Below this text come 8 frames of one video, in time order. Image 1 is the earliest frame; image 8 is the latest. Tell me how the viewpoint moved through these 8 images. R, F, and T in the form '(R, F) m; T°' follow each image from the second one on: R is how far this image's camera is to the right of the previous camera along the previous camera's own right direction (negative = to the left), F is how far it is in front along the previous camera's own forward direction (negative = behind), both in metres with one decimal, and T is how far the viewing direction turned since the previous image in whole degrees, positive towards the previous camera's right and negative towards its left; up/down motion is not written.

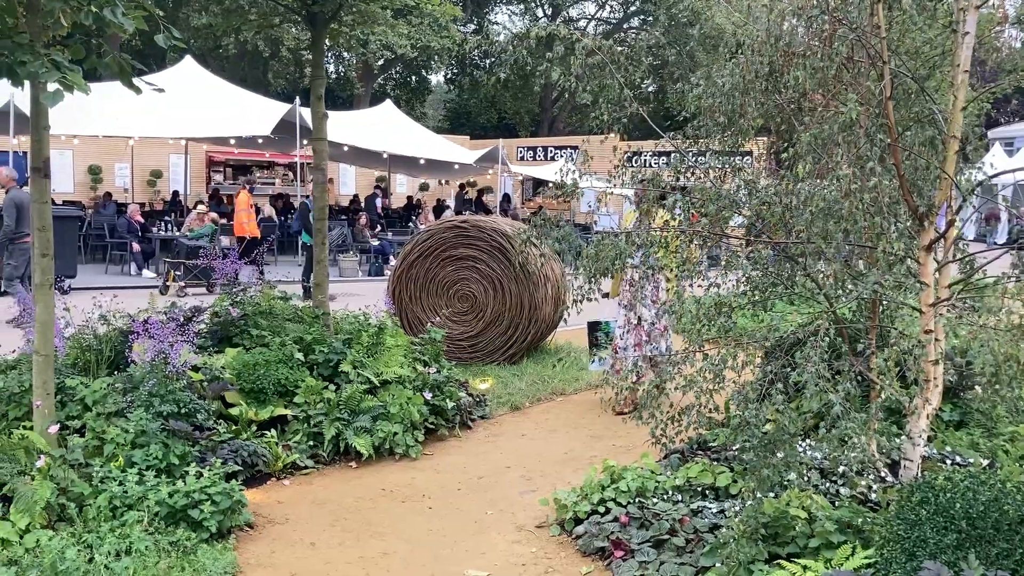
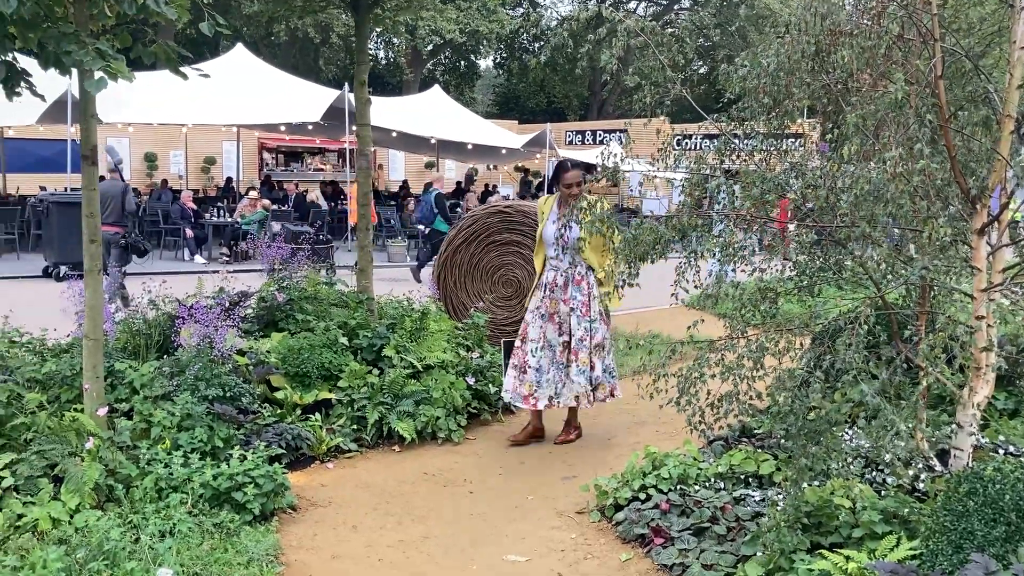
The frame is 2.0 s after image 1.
(0.0, 0.0) m; -3°
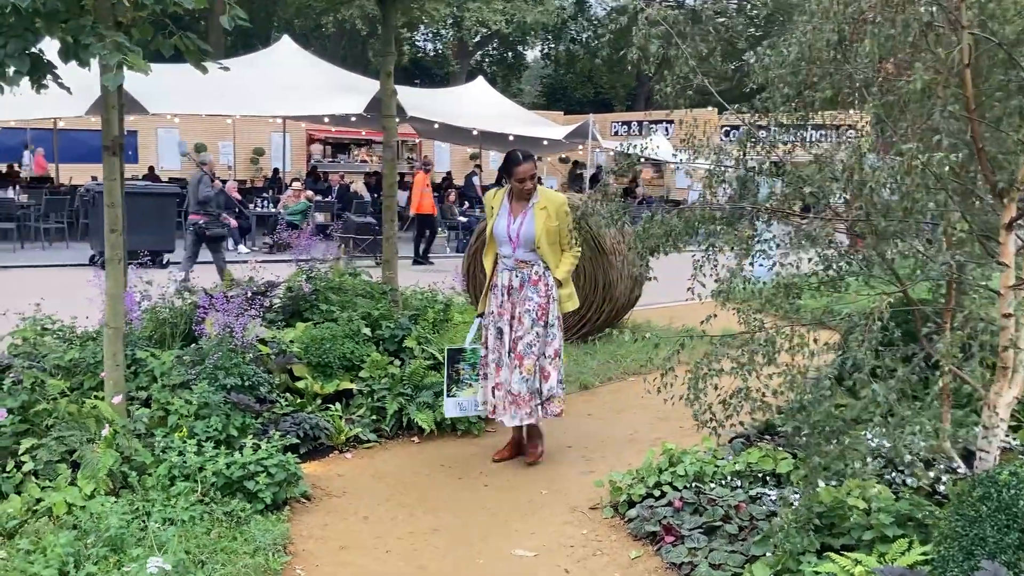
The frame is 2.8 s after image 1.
(+0.1, 0.0) m; -3°
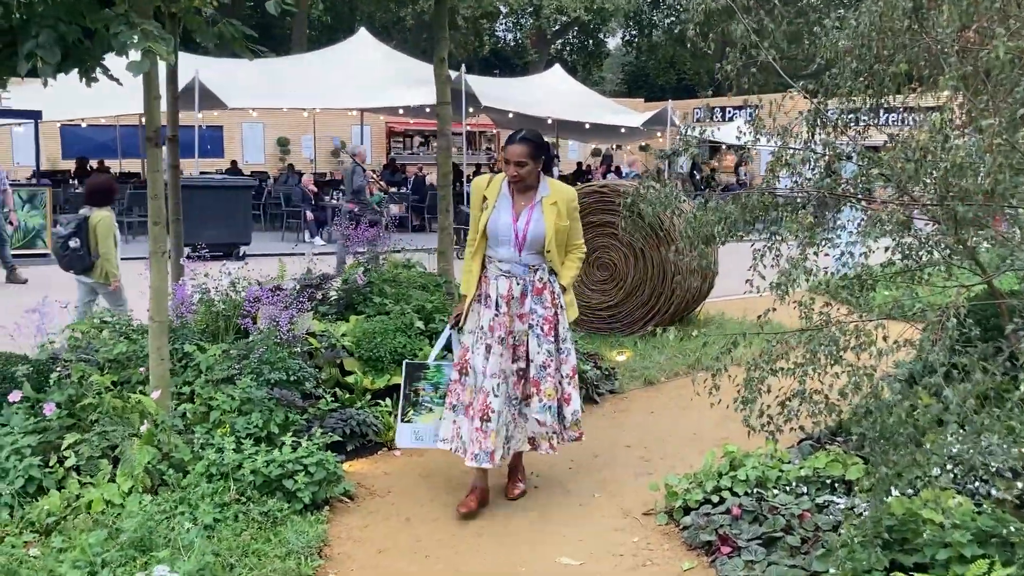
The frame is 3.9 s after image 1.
(+0.1, +0.2) m; -5°
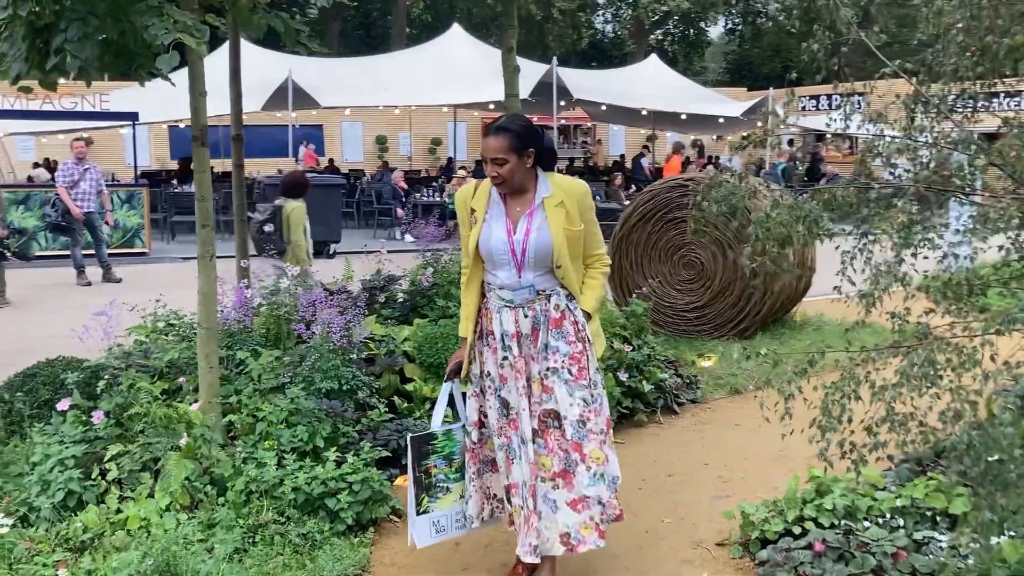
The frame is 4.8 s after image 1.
(+0.2, +0.3) m; -6°
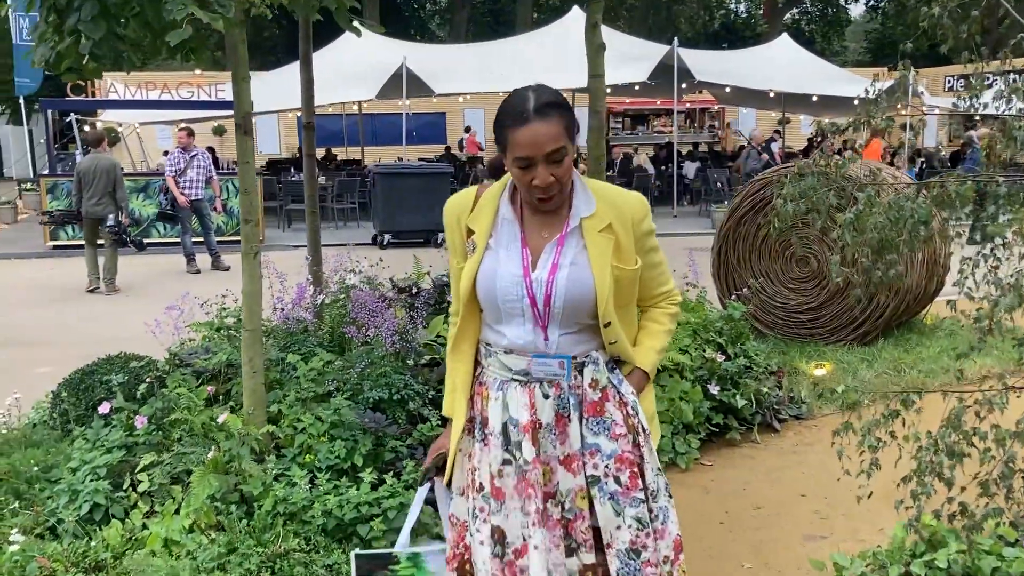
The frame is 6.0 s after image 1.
(+0.2, +0.5) m; -8°
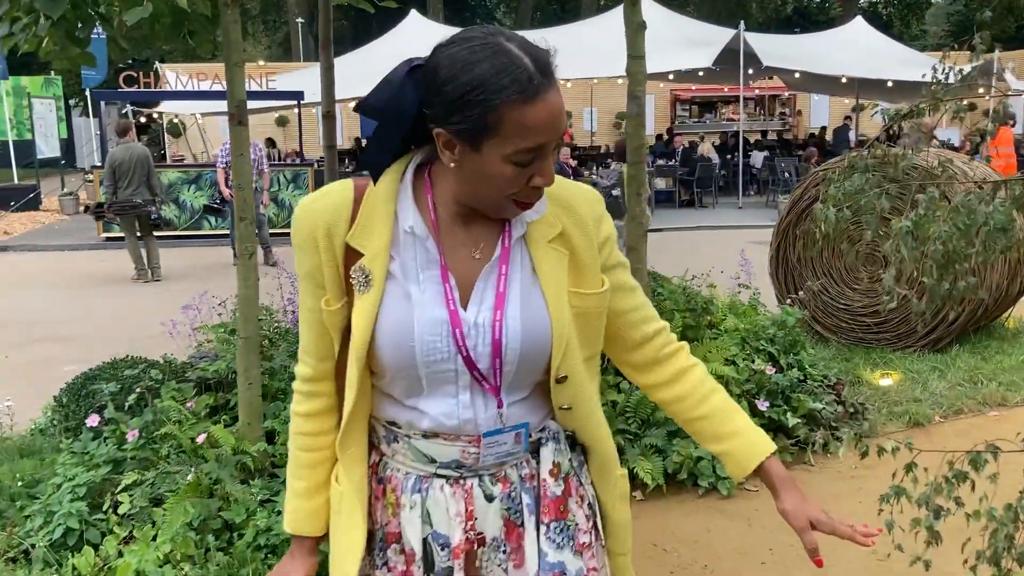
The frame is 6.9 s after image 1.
(+0.2, +0.4) m; -4°
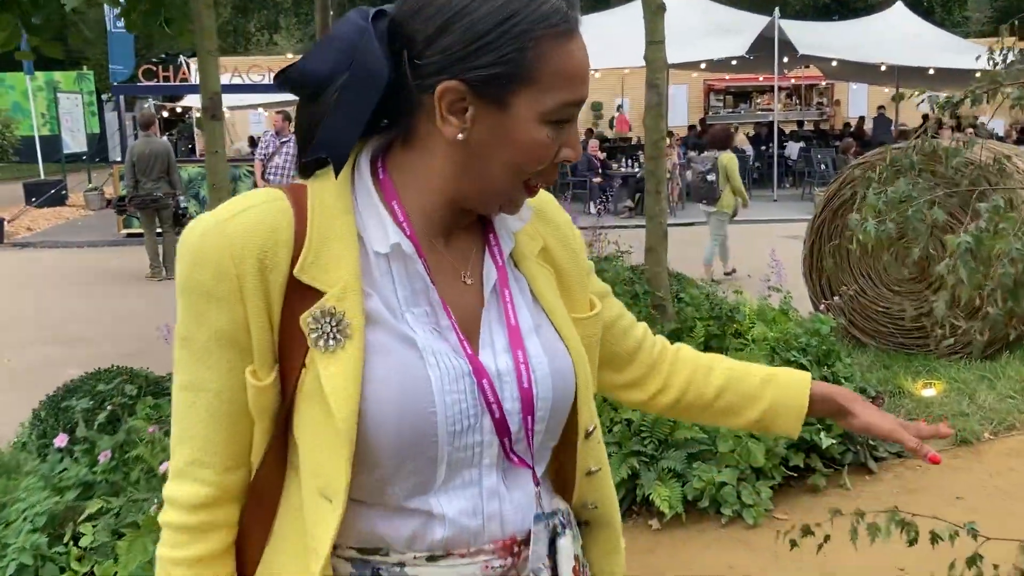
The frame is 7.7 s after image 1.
(+0.1, +0.3) m; -2°
